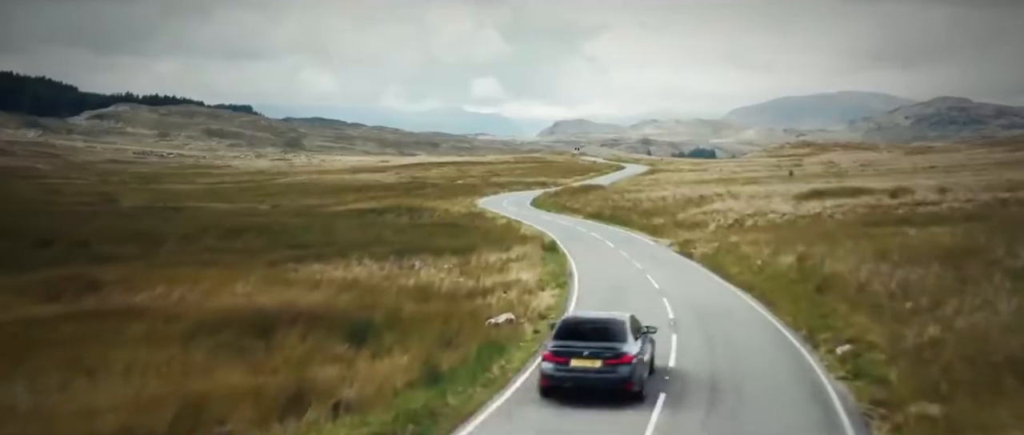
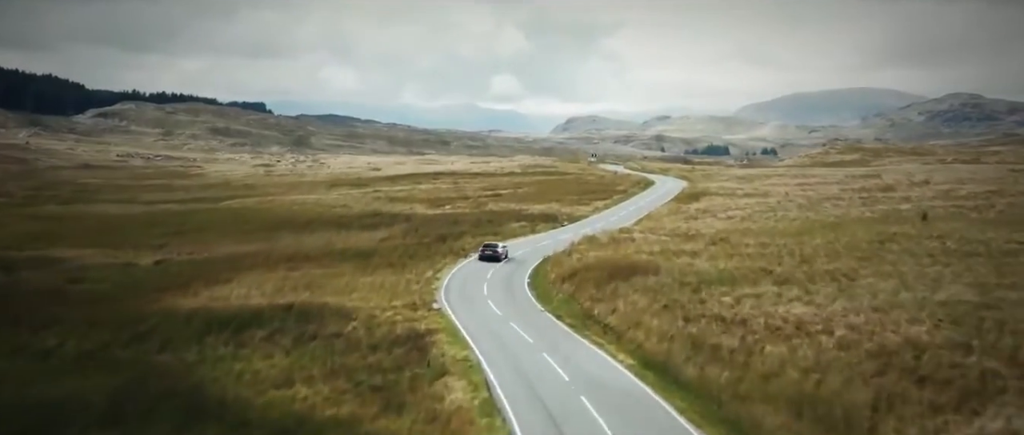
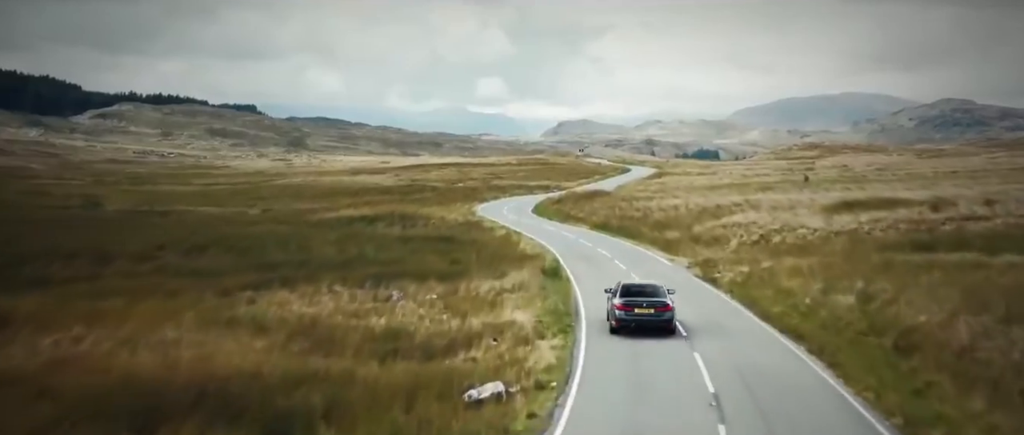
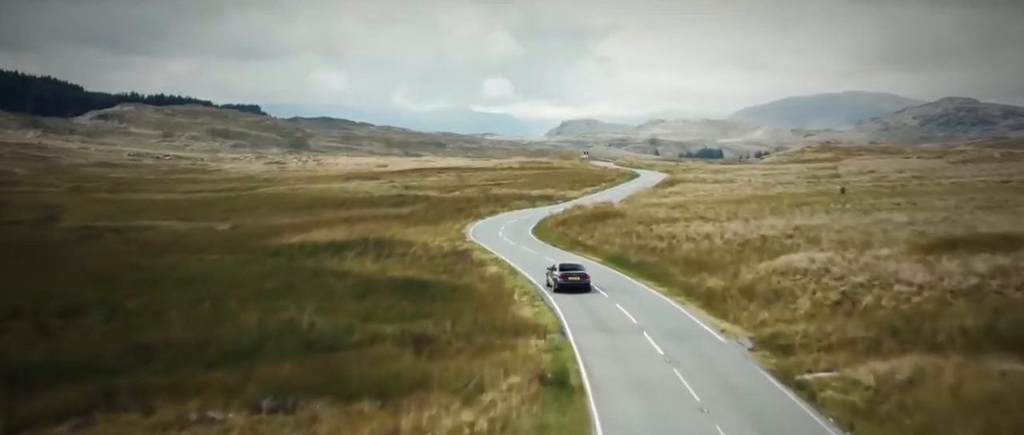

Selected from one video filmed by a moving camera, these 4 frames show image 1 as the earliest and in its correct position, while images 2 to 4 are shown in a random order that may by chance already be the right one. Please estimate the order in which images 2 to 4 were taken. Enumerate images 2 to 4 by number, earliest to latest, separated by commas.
3, 4, 2
